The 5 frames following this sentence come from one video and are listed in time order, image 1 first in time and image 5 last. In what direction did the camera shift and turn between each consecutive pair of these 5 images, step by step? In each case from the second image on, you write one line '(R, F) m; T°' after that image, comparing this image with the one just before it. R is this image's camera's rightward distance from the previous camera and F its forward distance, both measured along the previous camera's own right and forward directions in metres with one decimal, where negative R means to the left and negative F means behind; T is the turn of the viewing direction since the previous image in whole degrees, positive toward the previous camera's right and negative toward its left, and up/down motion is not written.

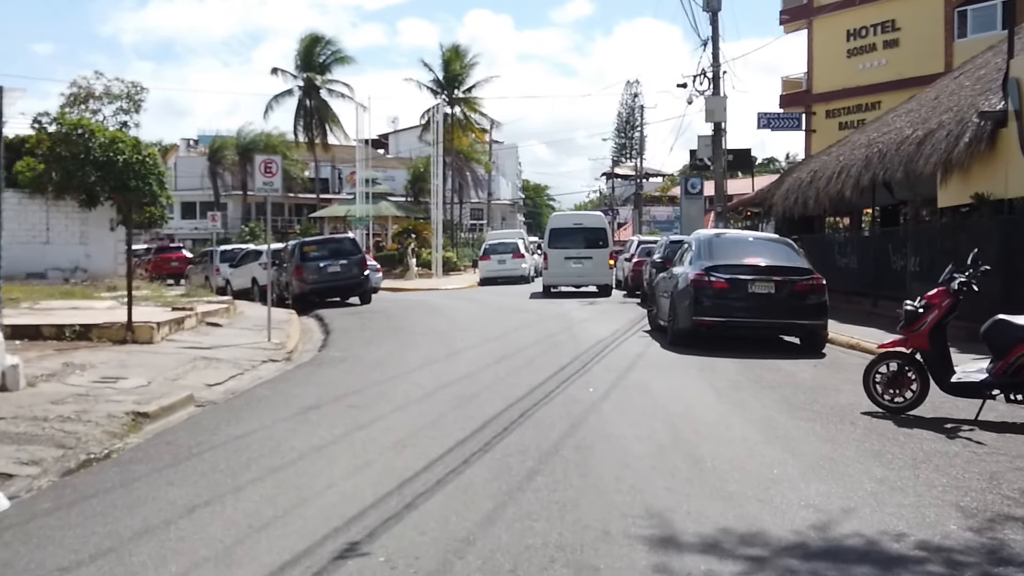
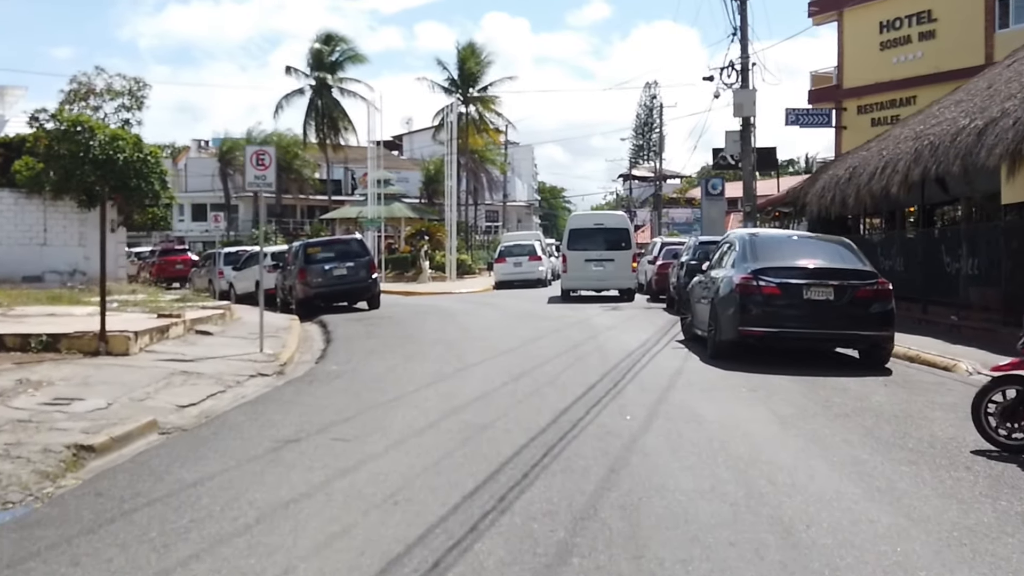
(0.0, +1.8) m; -1°
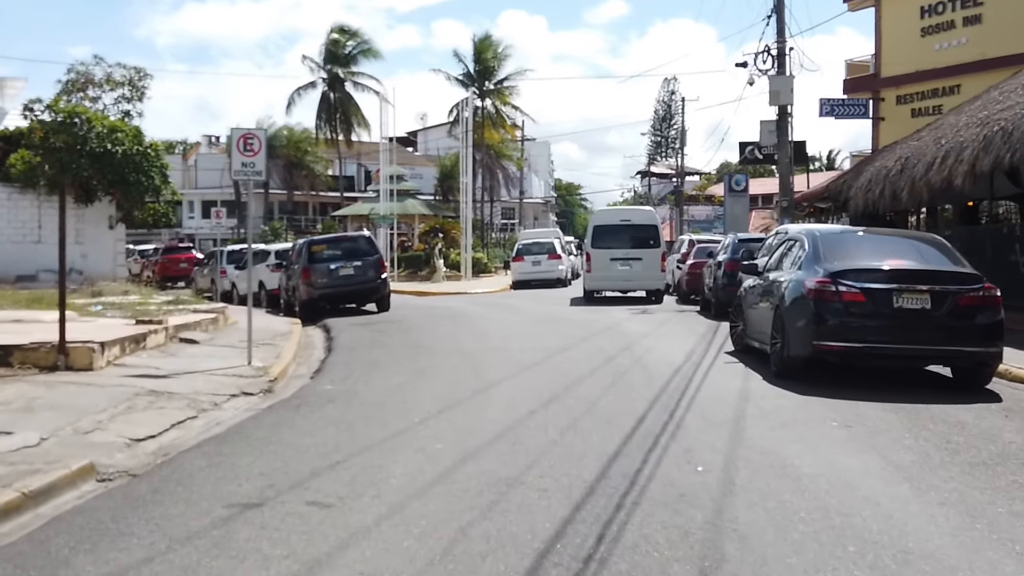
(-0.1, +2.1) m; -1°
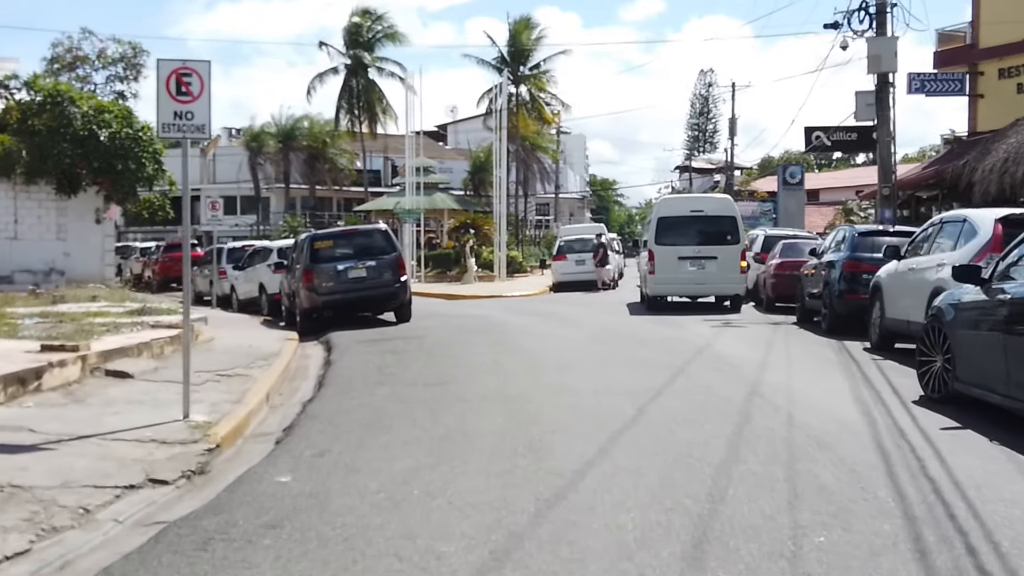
(-0.4, +5.0) m; -2°
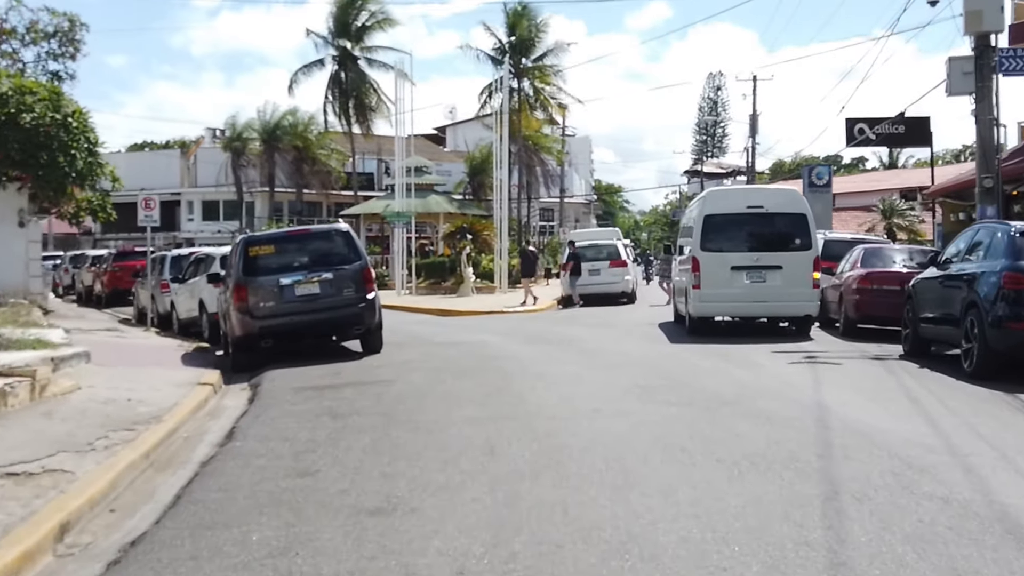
(0.0, +5.4) m; 0°
